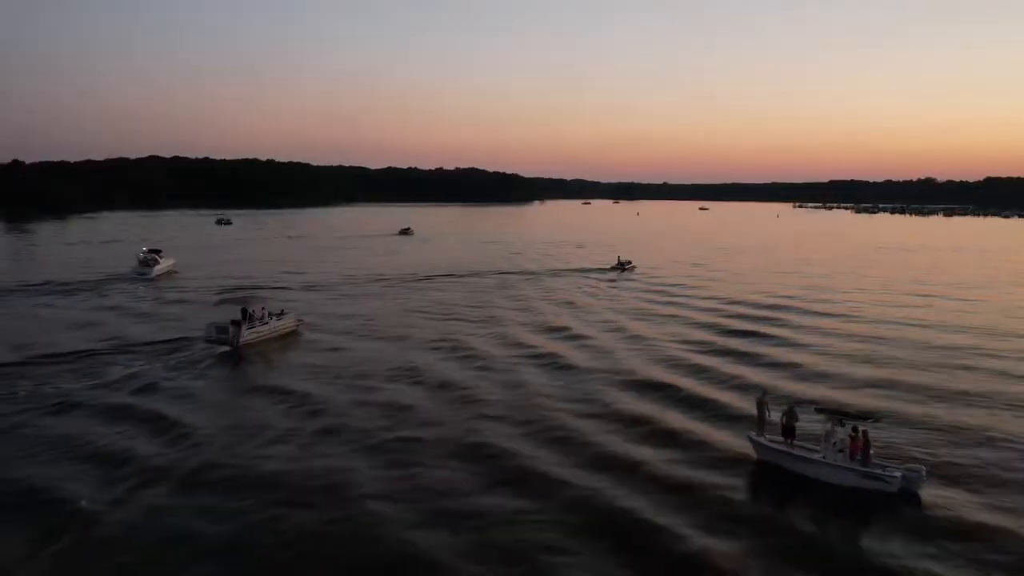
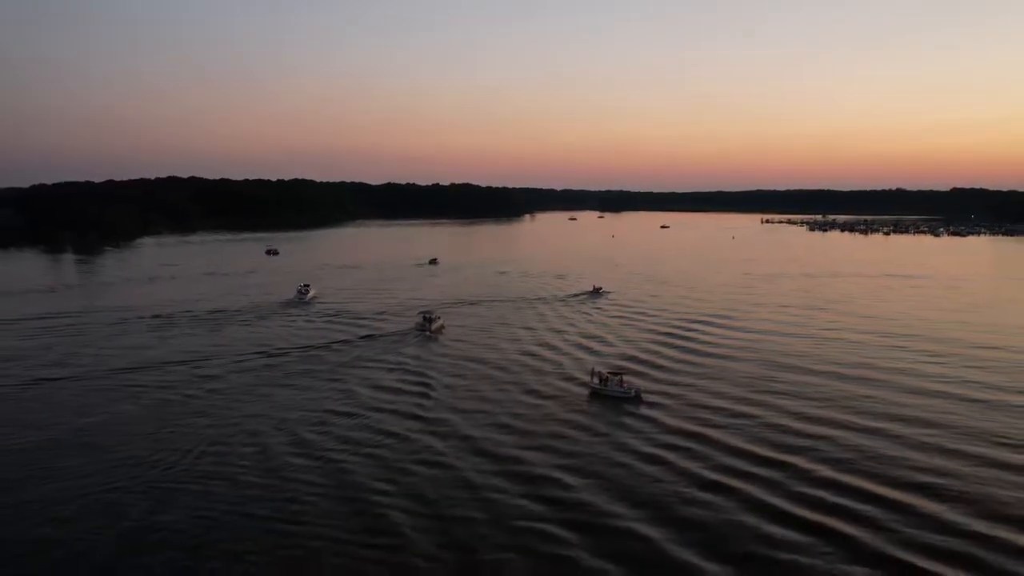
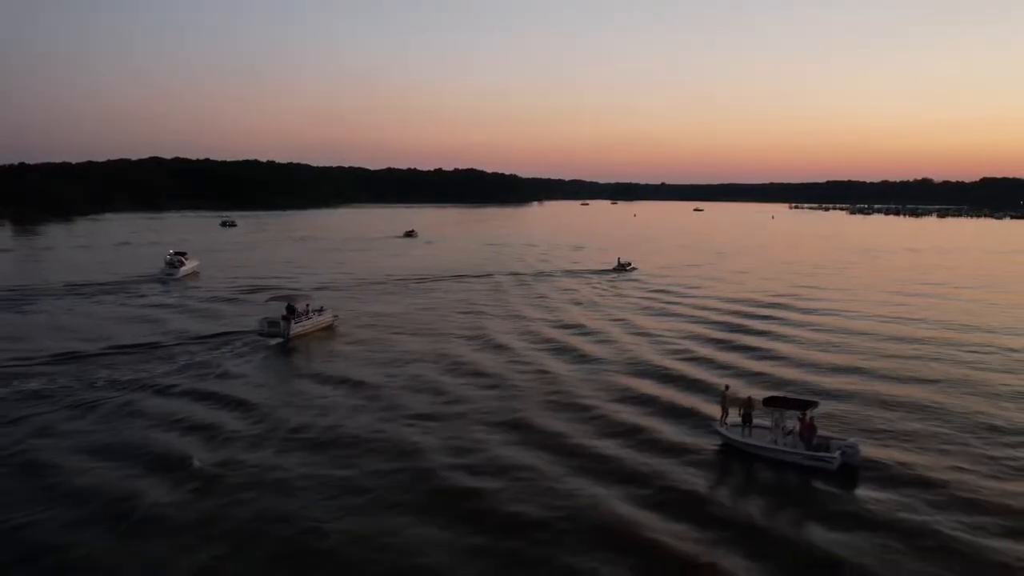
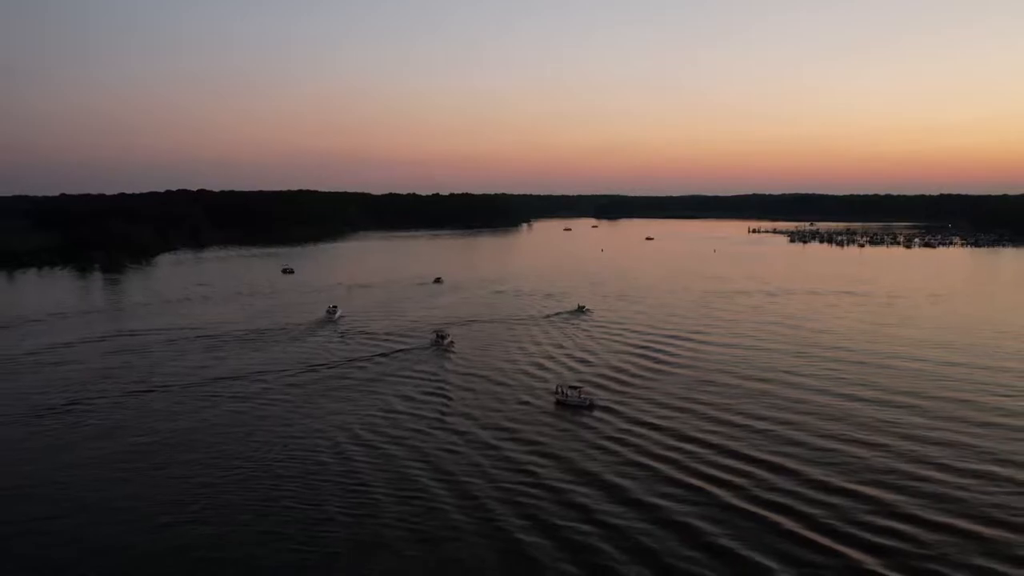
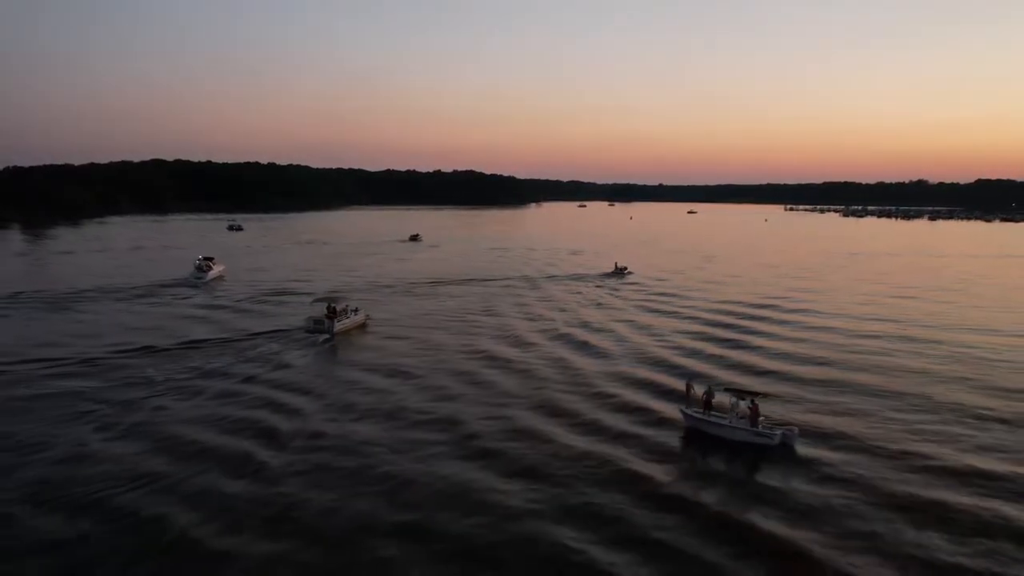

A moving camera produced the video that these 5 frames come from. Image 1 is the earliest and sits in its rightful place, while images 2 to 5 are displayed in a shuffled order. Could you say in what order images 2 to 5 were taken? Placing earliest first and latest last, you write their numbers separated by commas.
3, 5, 2, 4
